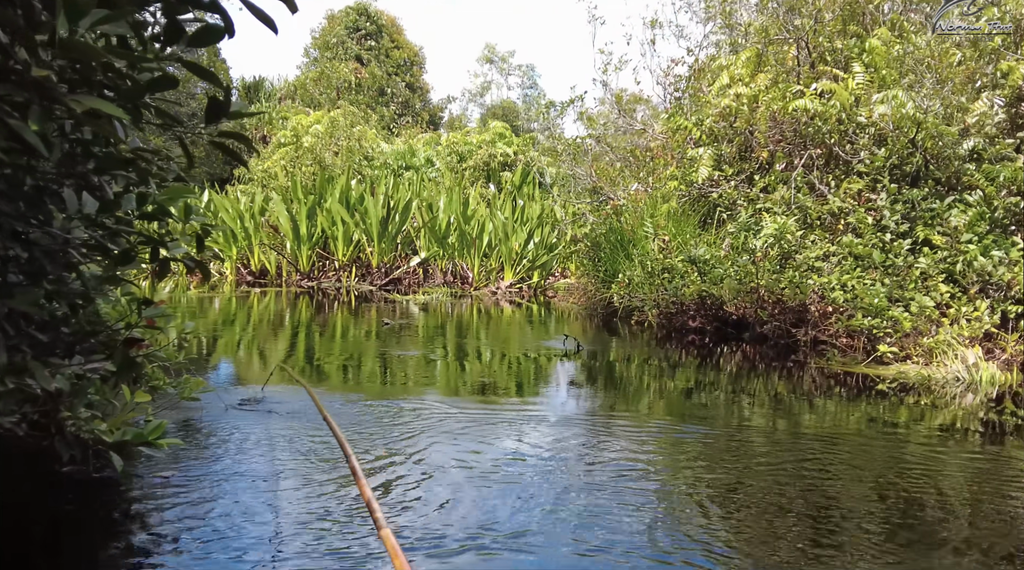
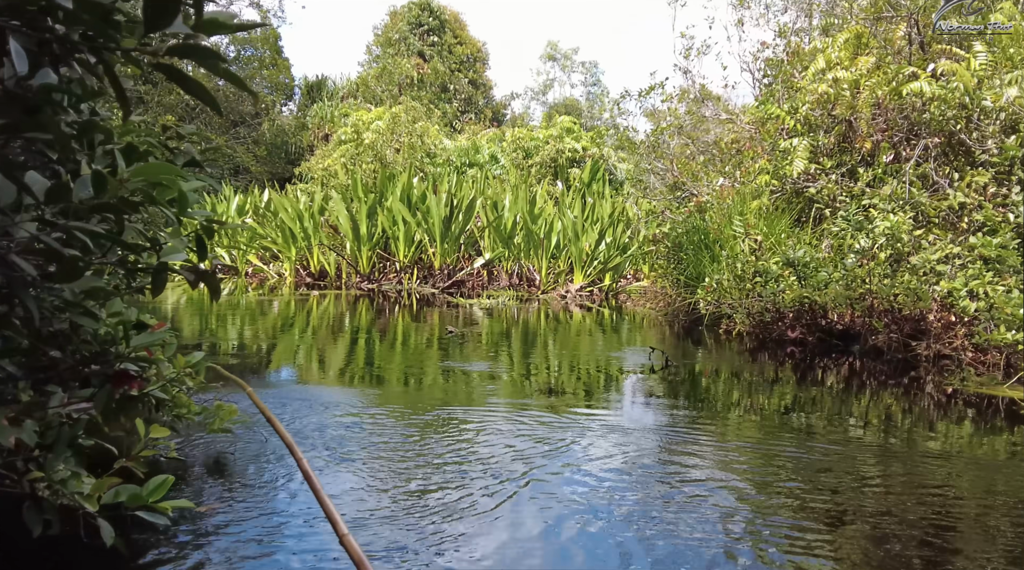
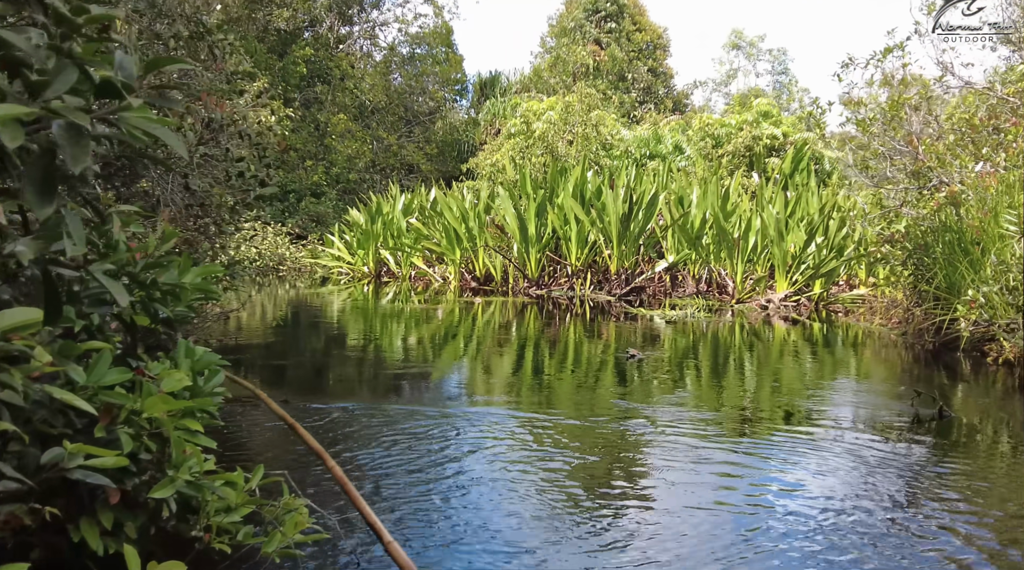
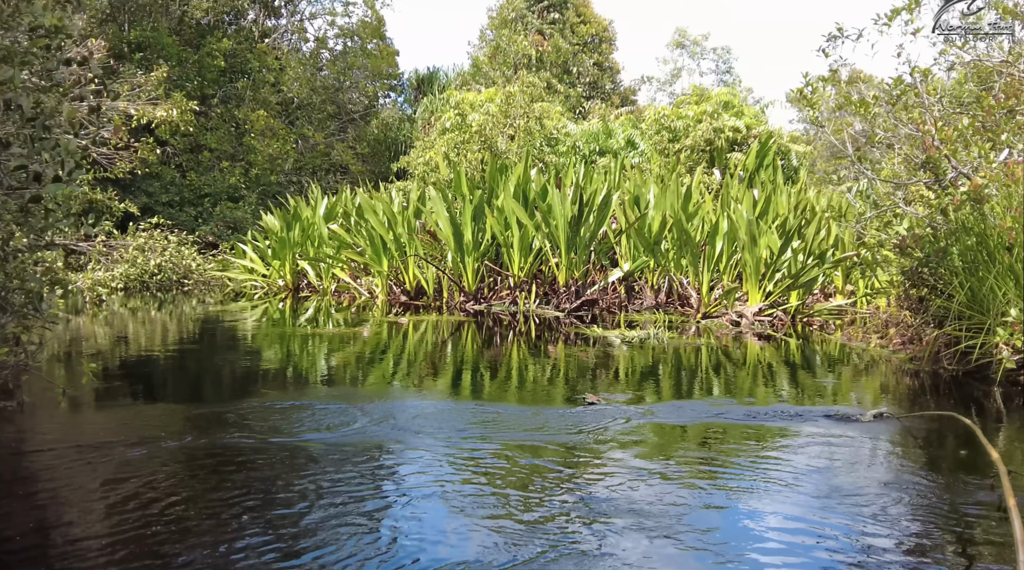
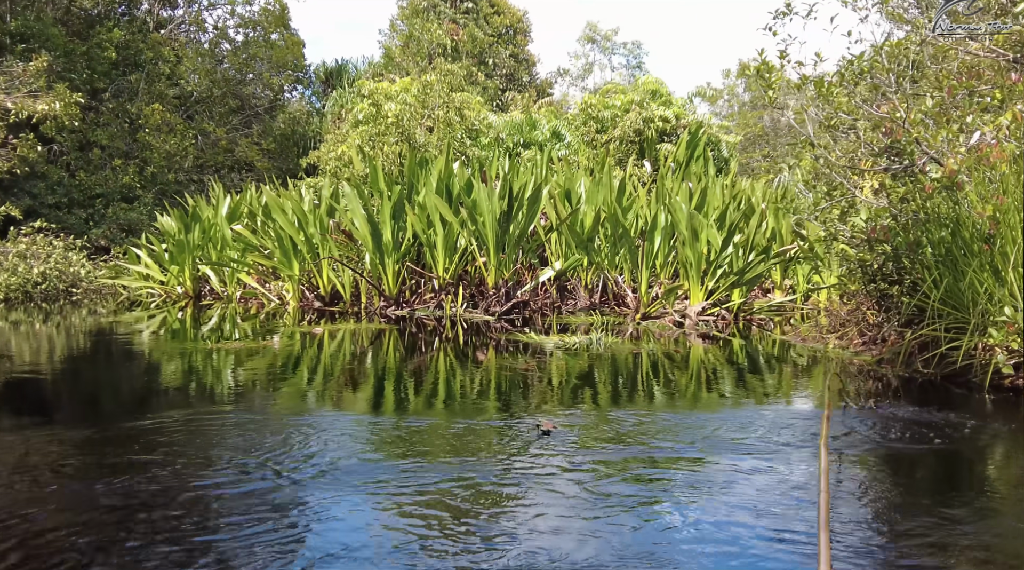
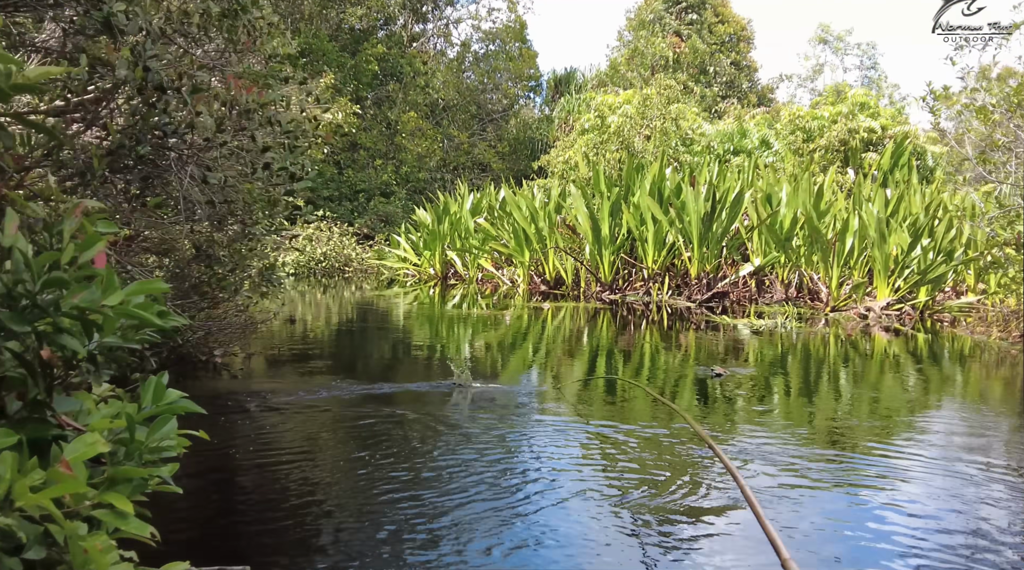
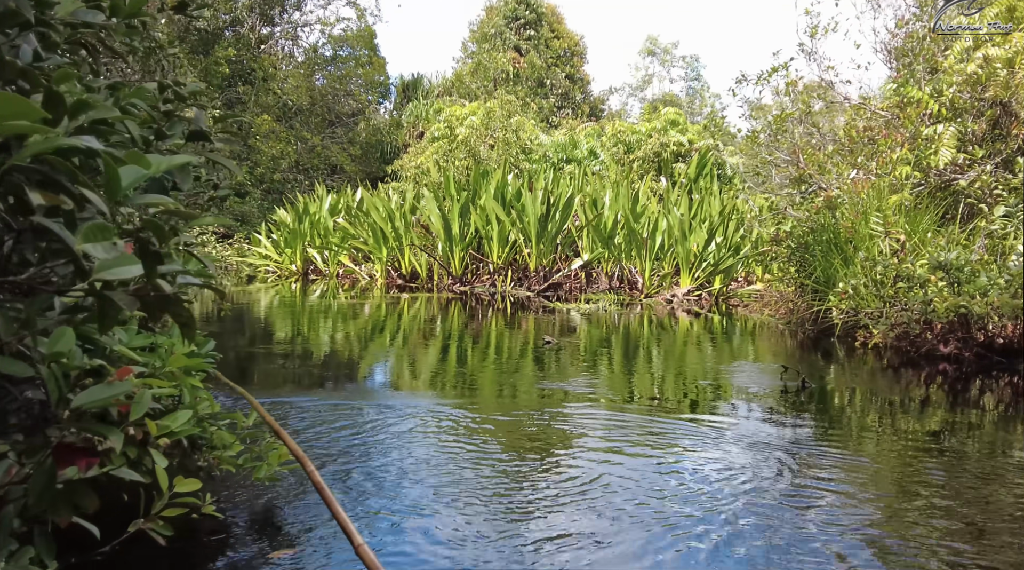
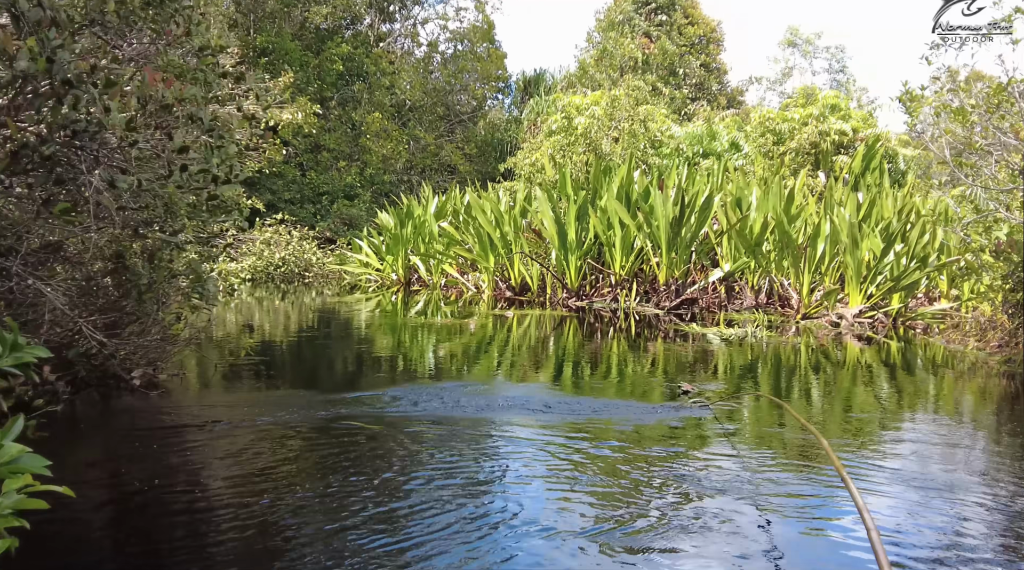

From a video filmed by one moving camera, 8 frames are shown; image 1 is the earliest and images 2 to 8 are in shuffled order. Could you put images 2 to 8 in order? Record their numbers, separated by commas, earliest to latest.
2, 7, 3, 6, 8, 4, 5
